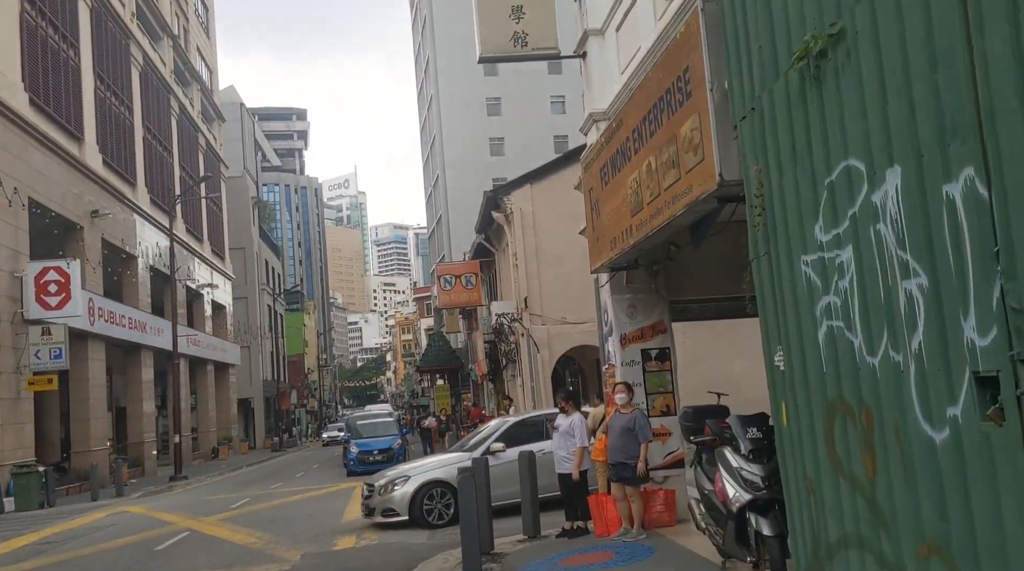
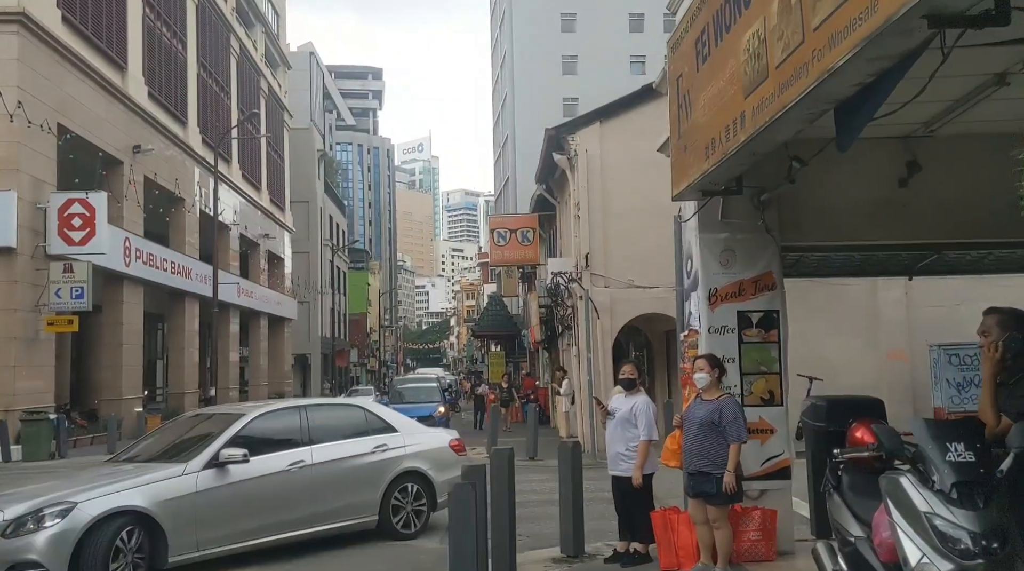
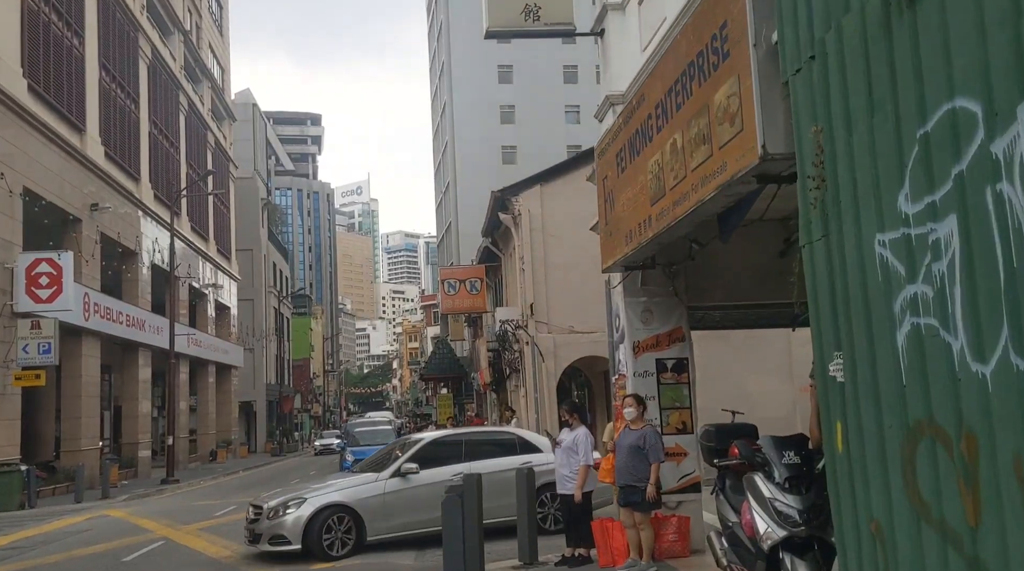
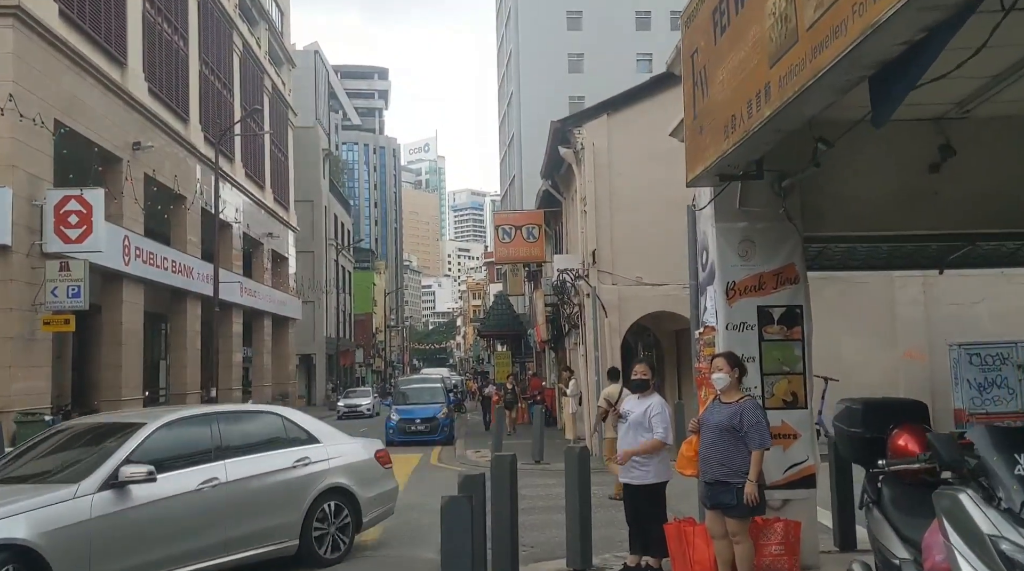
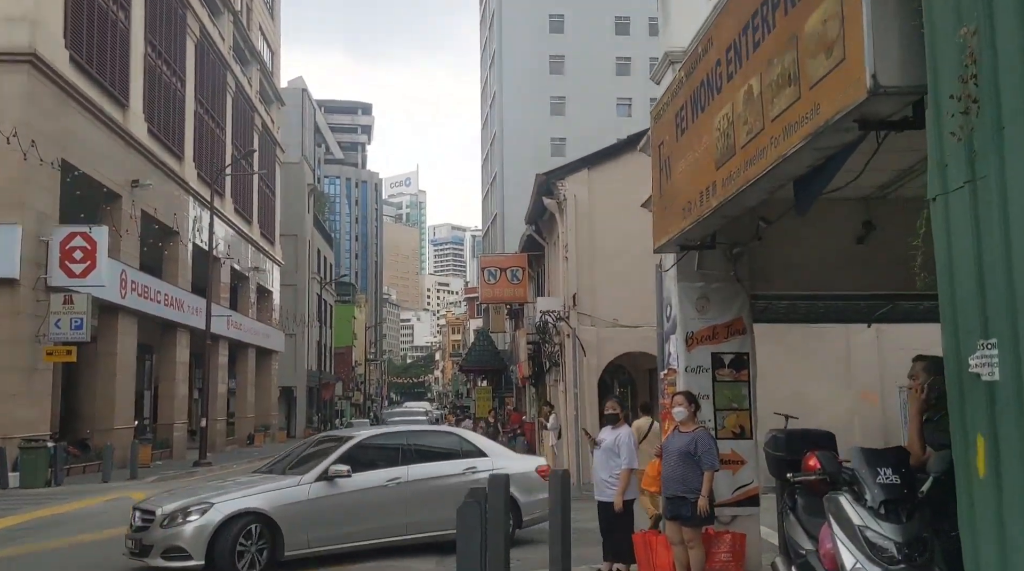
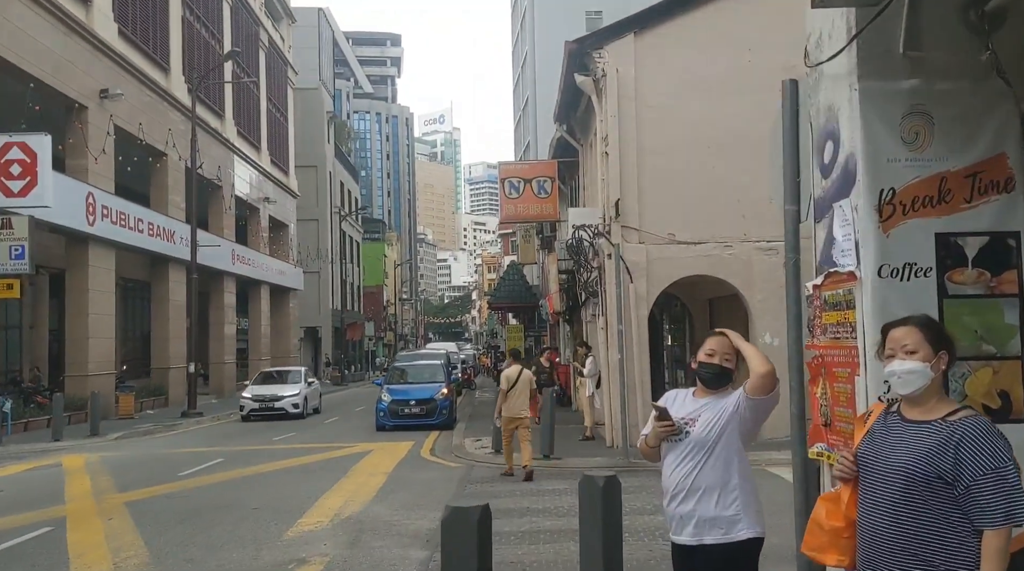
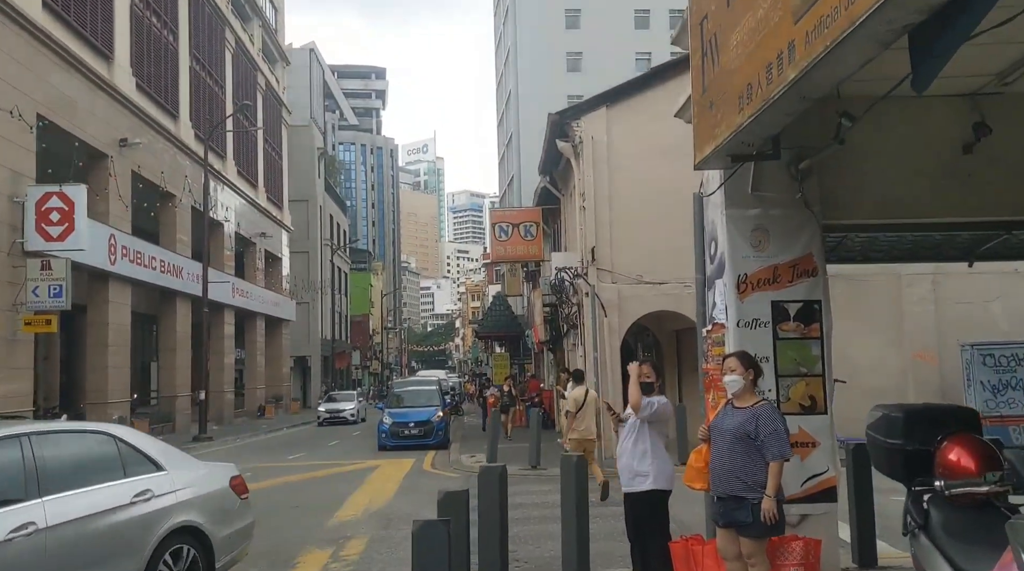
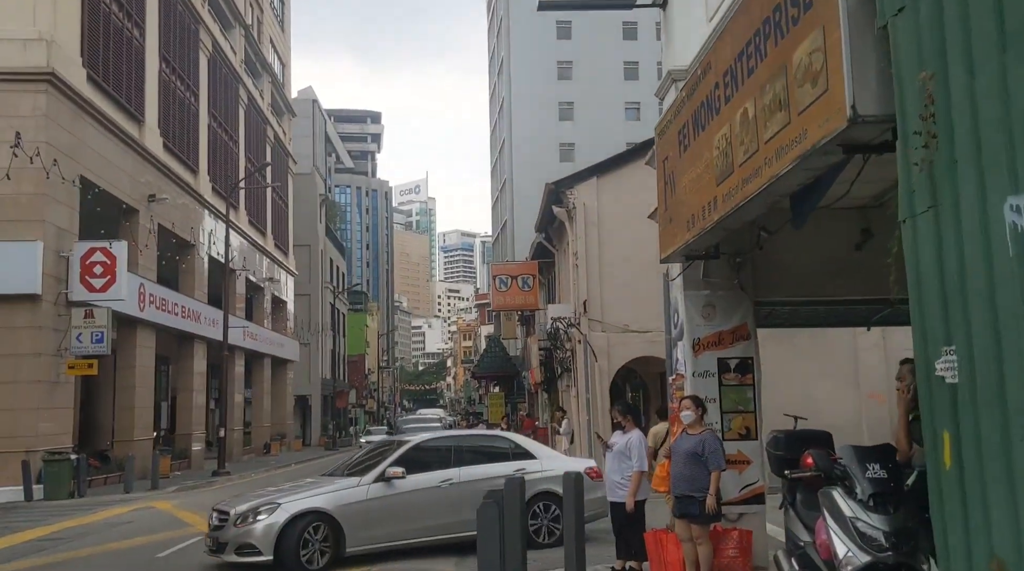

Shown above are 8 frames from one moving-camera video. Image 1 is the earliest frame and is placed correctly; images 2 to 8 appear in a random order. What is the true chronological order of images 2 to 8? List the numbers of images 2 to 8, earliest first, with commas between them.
3, 8, 5, 2, 4, 7, 6
